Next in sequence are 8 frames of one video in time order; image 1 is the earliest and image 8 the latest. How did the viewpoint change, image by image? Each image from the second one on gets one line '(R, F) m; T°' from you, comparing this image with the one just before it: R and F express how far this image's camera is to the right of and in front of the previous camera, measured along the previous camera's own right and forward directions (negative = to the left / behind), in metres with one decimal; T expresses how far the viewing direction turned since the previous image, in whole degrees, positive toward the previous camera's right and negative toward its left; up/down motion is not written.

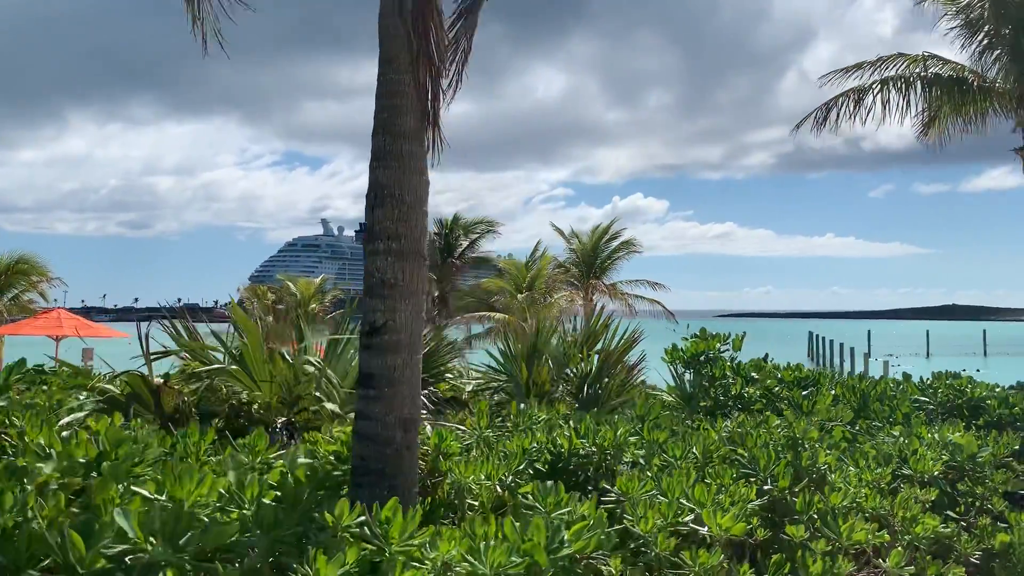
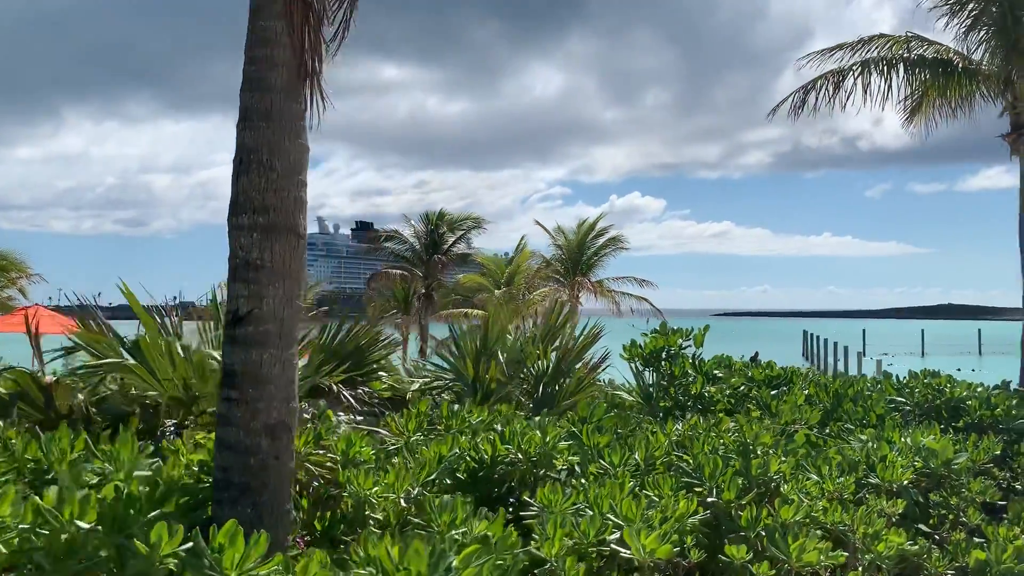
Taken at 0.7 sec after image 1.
(+0.3, +0.4) m; 0°
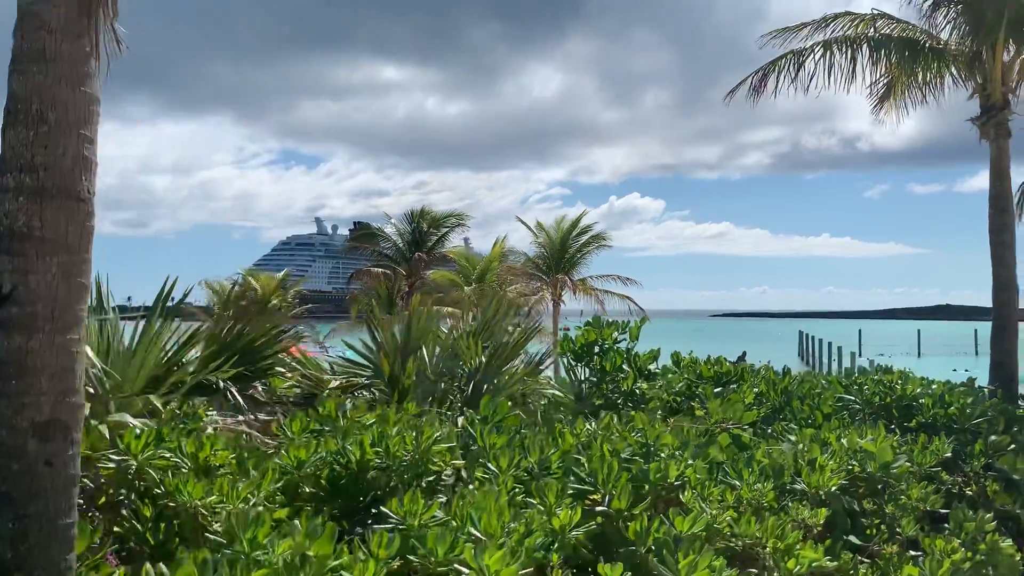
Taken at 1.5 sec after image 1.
(+0.4, +0.4) m; 0°
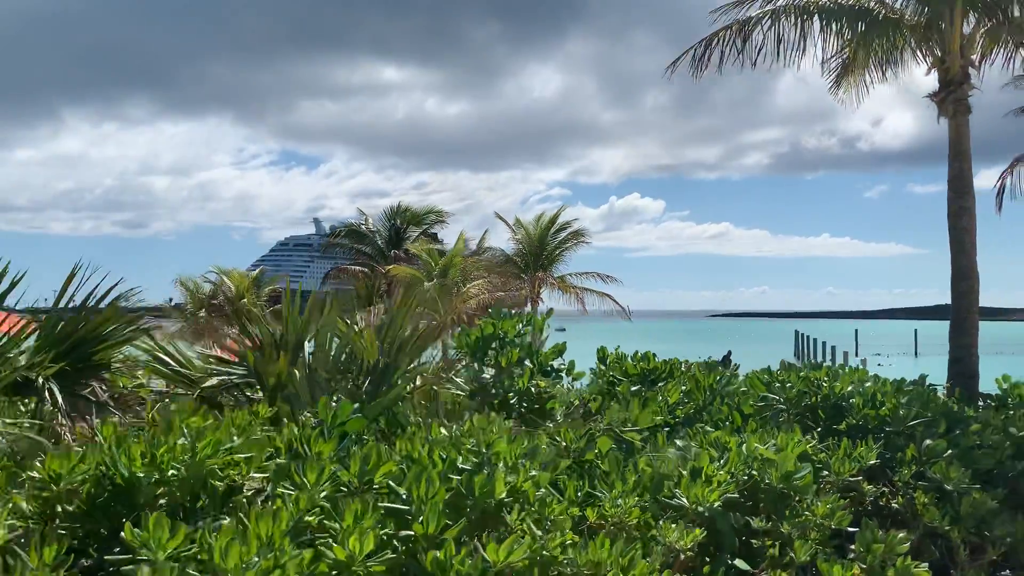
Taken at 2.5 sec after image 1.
(+0.5, +0.5) m; 0°
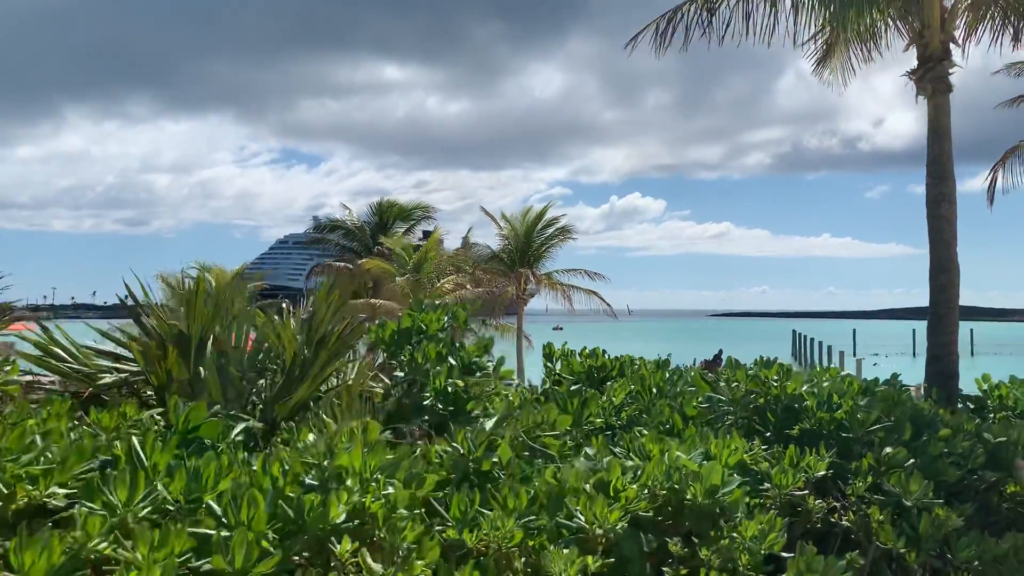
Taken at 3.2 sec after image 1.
(+0.3, +0.4) m; 0°
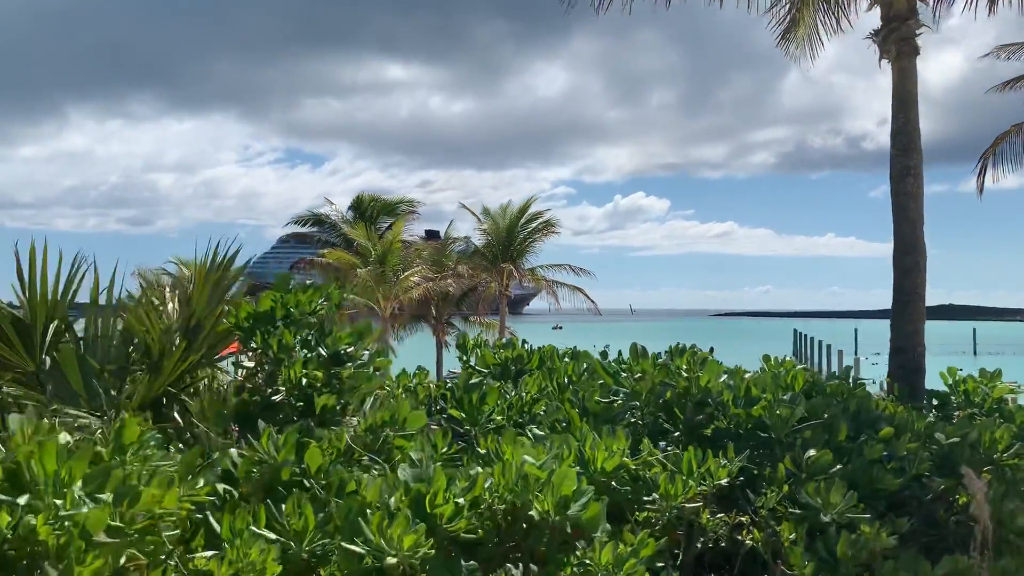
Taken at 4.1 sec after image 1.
(+0.5, +0.5) m; 0°
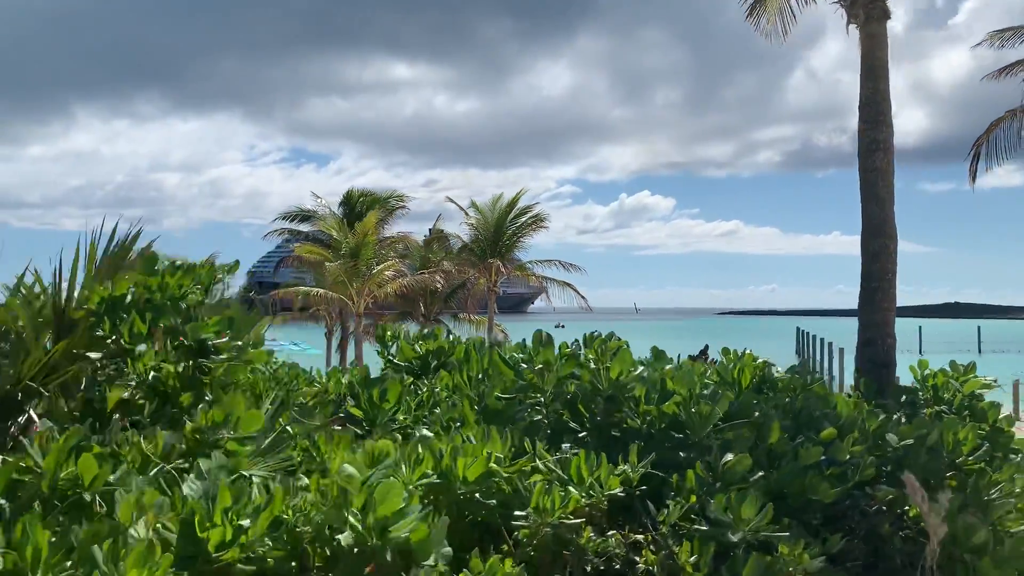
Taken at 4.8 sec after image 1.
(+0.4, +0.4) m; 0°
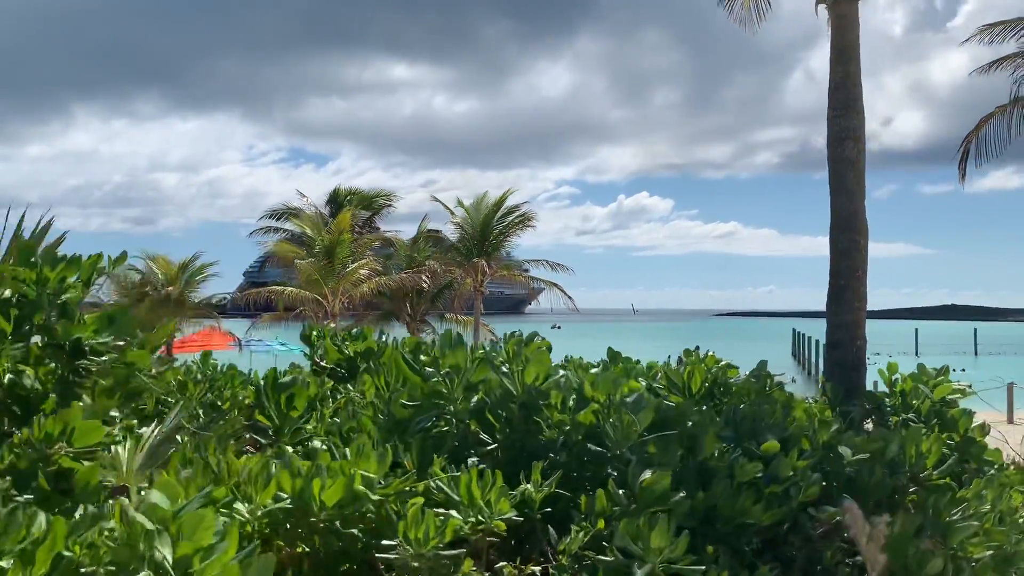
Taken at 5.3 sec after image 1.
(+0.2, +0.3) m; 0°
